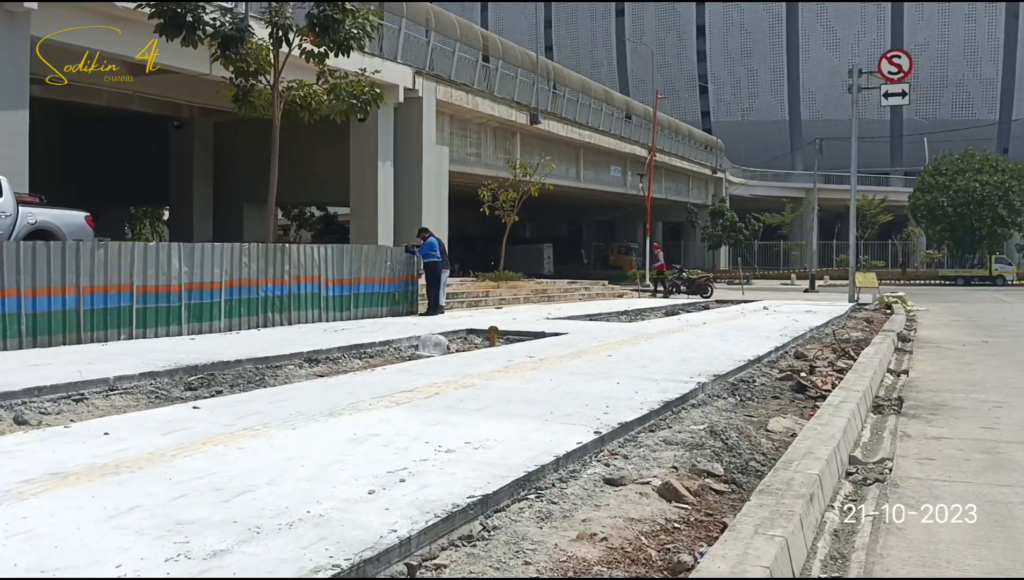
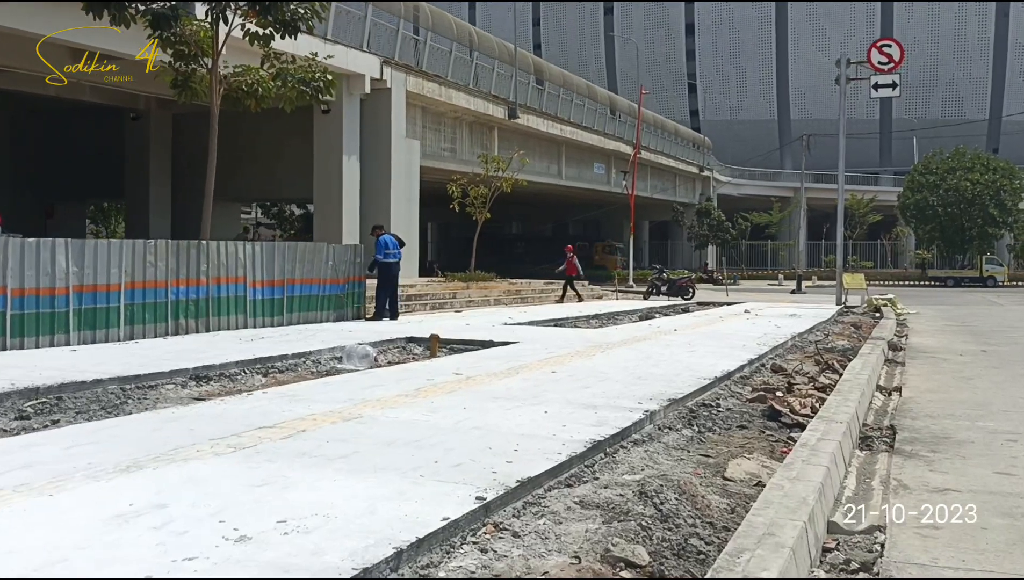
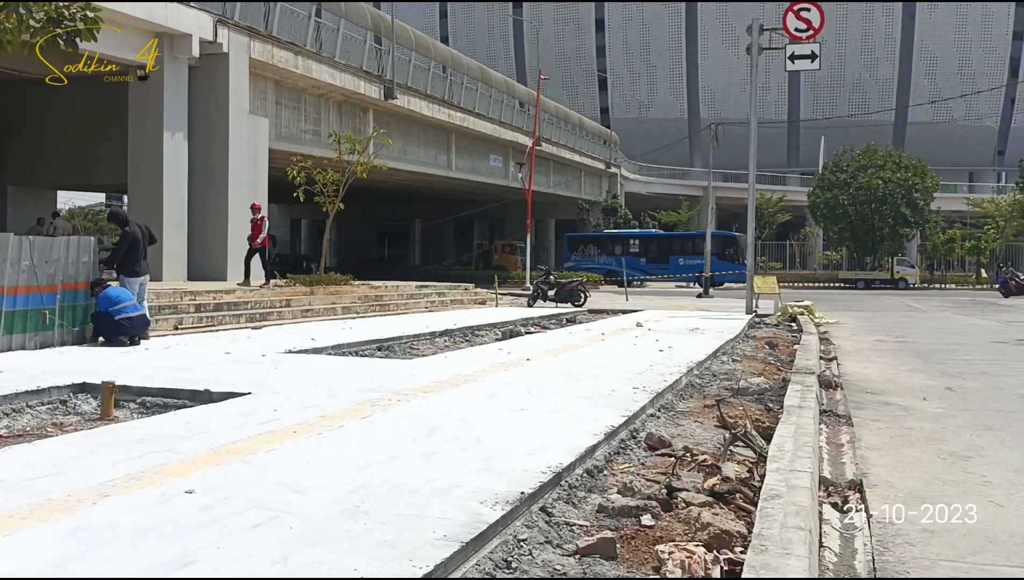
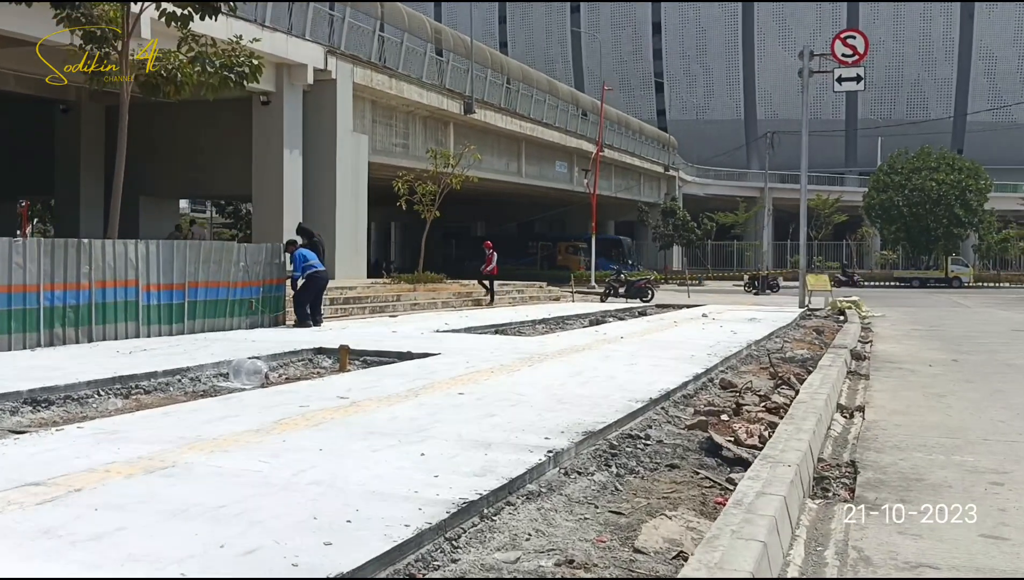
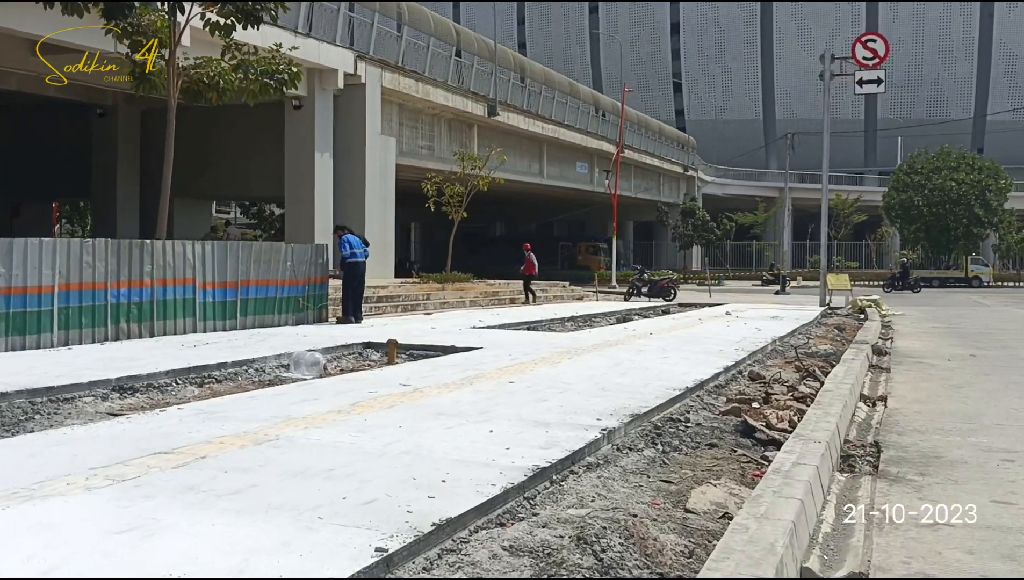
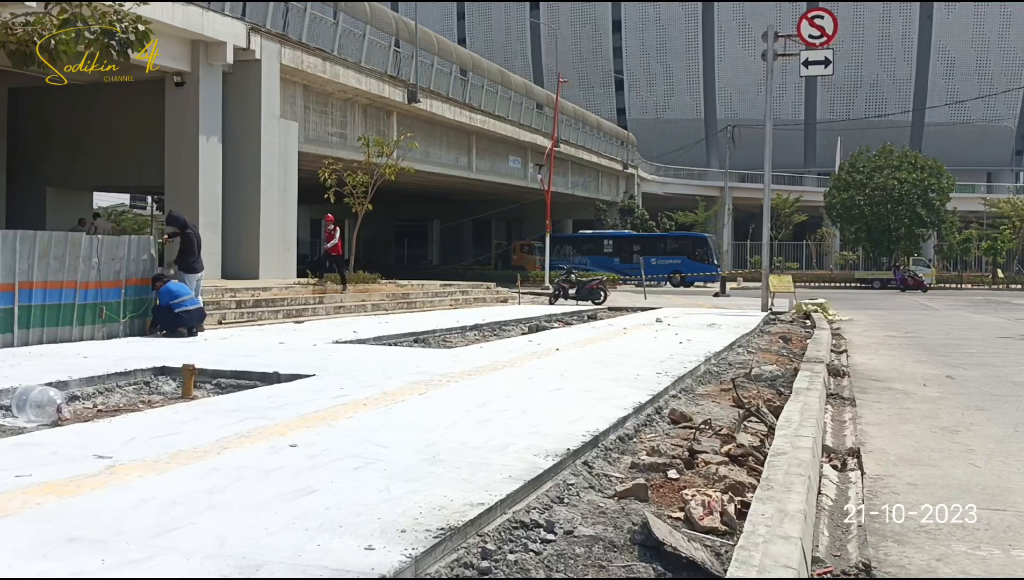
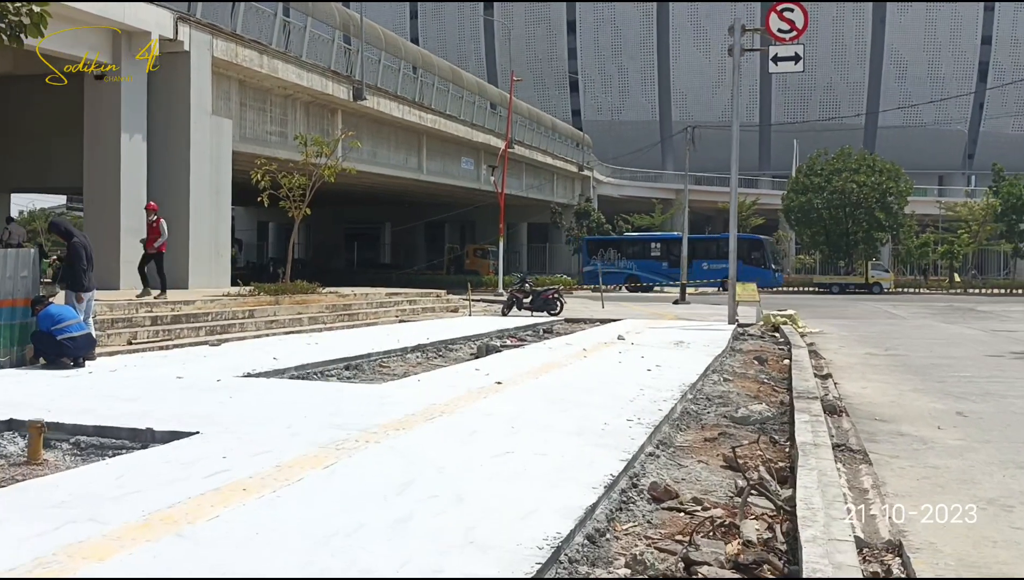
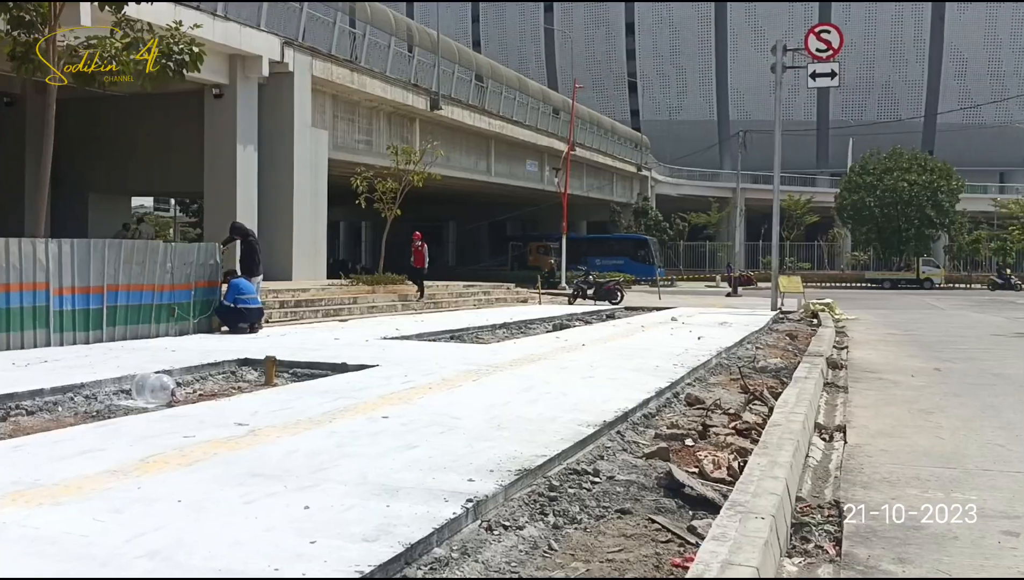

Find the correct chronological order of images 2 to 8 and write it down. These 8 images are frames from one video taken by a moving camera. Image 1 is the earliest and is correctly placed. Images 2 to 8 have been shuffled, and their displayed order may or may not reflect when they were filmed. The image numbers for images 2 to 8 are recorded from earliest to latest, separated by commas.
2, 5, 4, 8, 6, 3, 7
